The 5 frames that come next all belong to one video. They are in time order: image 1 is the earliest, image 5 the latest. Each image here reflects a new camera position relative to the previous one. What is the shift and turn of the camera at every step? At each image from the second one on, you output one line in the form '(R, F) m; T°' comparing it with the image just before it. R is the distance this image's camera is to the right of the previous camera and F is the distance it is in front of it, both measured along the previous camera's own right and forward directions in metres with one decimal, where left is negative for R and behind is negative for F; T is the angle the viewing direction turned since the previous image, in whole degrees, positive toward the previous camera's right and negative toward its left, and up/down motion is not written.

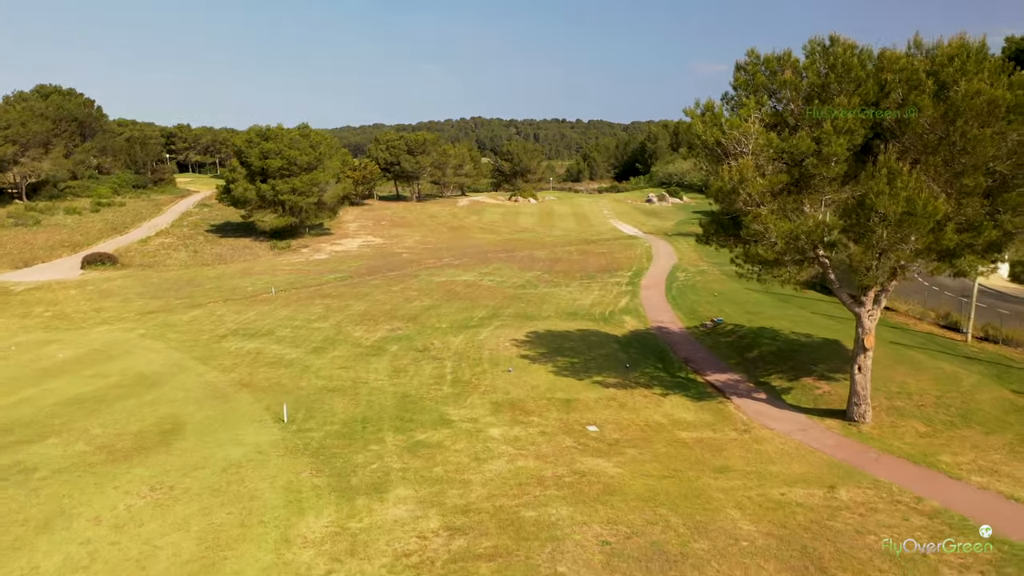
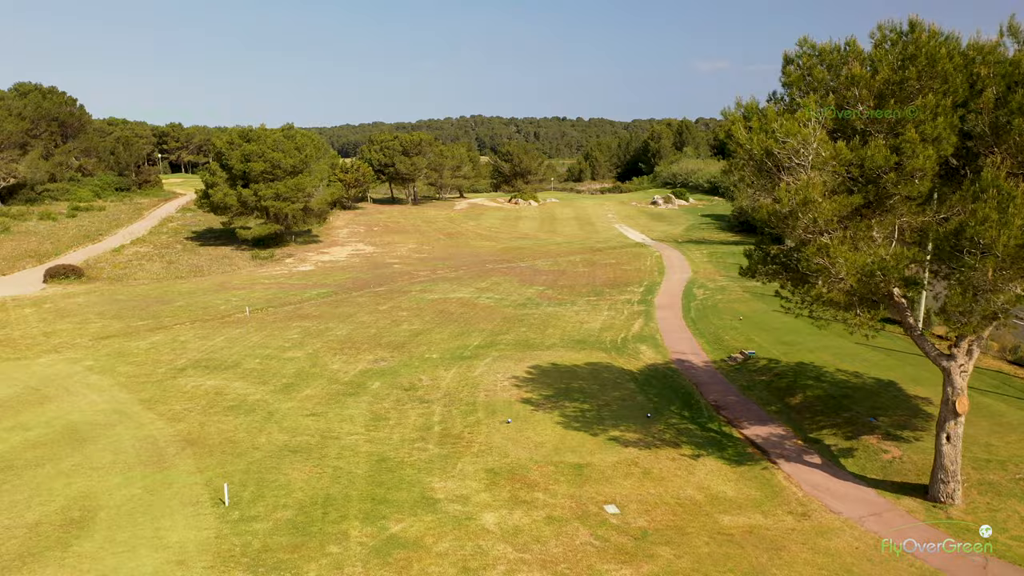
(0.0, +2.6) m; 0°
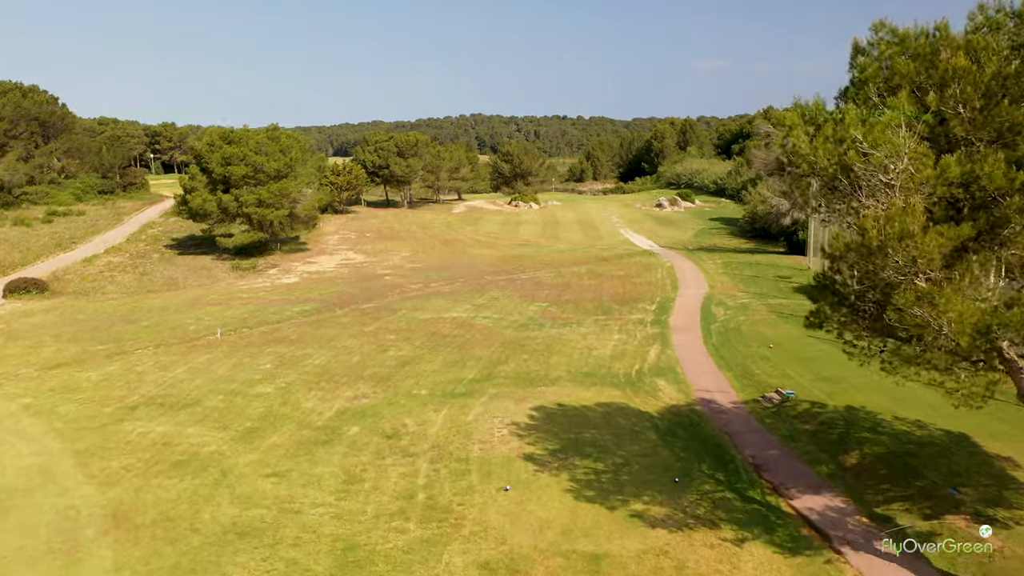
(0.0, +2.4) m; 0°
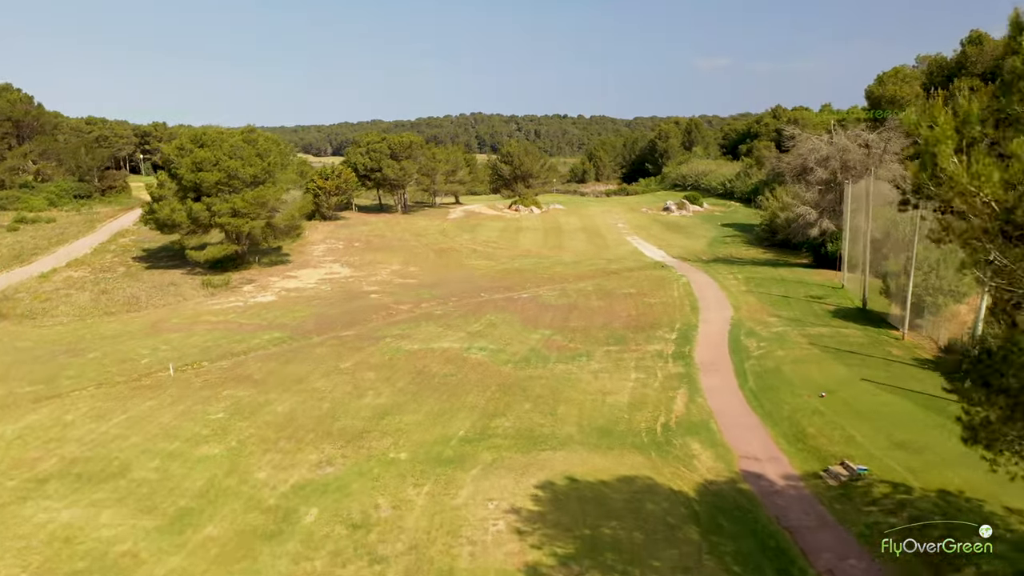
(0.0, +3.1) m; 0°
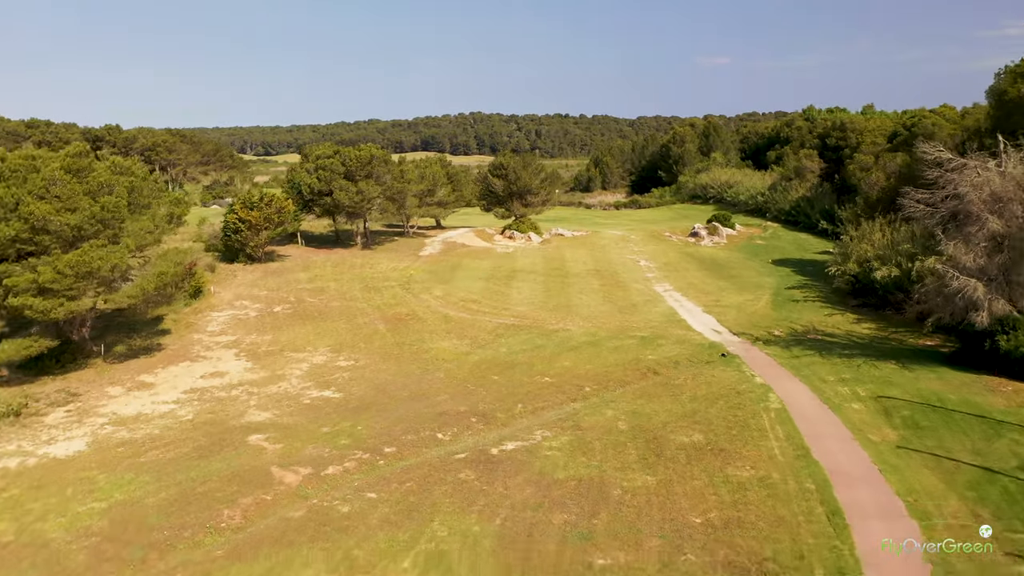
(+0.5, +11.7) m; 0°
